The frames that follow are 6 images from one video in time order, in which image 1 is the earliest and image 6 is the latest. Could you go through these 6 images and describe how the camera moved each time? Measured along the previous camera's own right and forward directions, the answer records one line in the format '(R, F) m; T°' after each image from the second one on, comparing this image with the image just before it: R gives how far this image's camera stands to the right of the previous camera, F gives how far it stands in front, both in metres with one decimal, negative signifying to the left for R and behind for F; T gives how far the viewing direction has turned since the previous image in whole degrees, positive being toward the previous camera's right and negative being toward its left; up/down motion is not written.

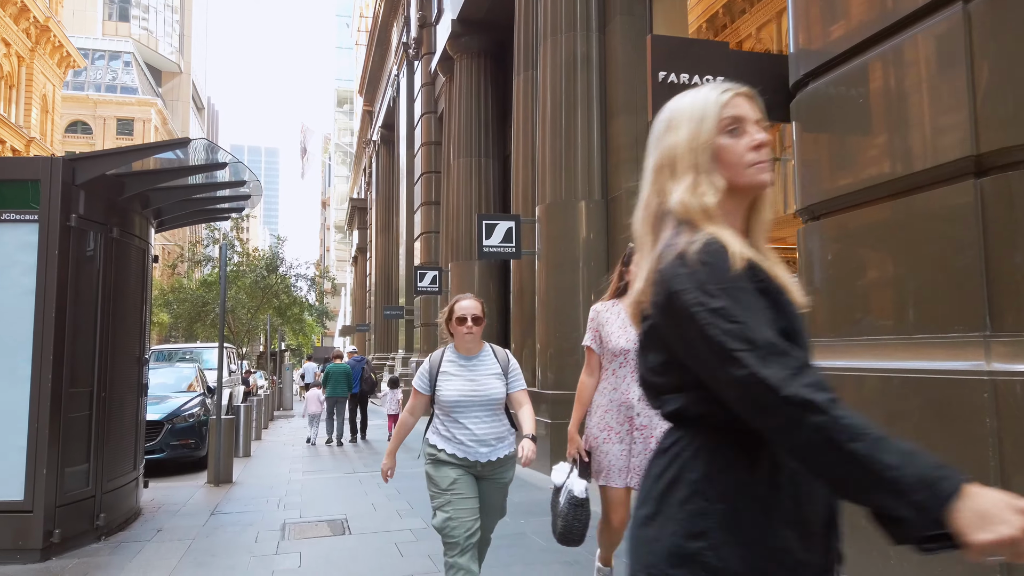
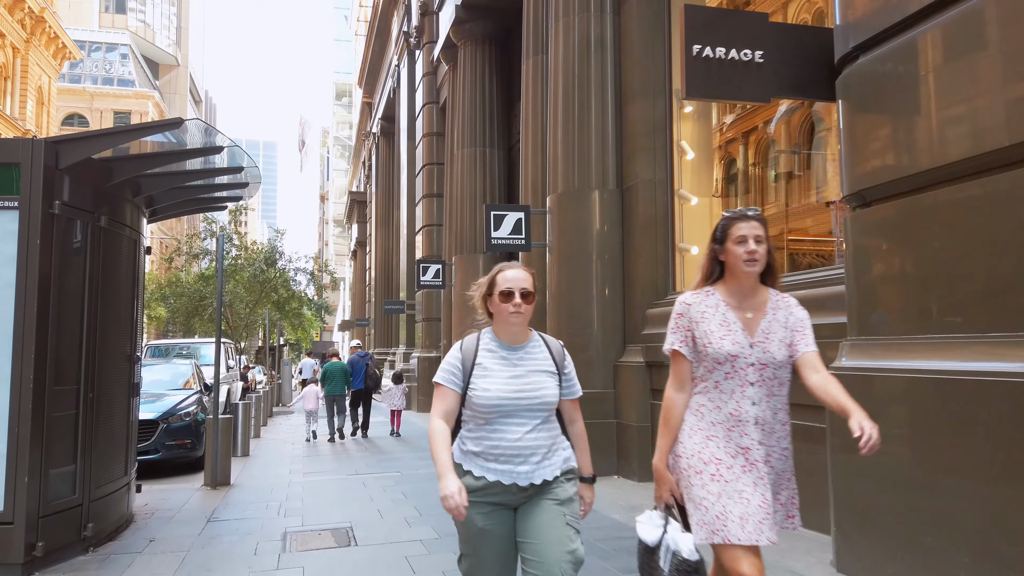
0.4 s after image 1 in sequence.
(-0.1, +0.4) m; 0°
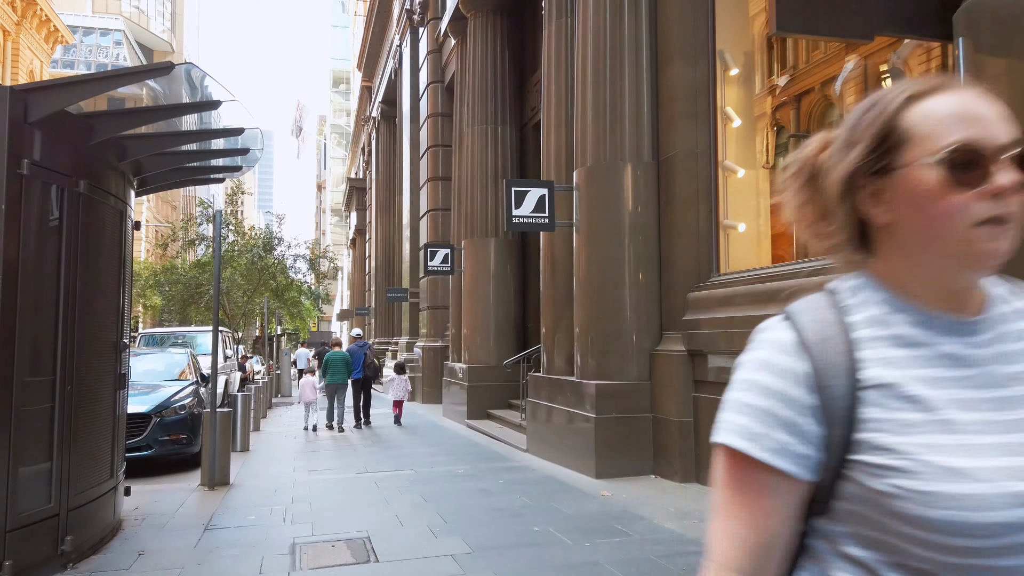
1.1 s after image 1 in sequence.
(-0.3, +0.8) m; 0°
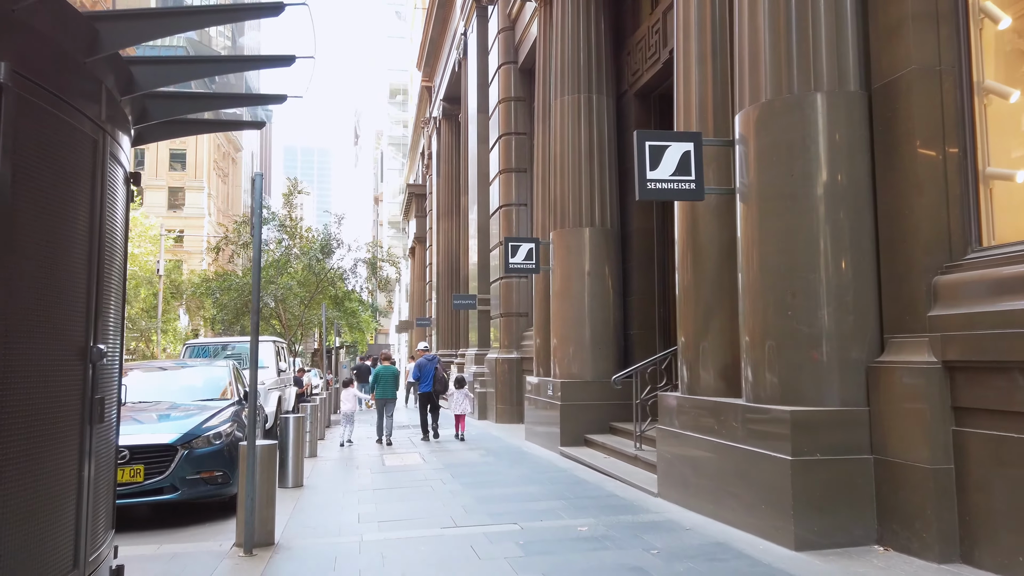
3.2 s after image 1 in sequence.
(-0.7, +2.3) m; -4°
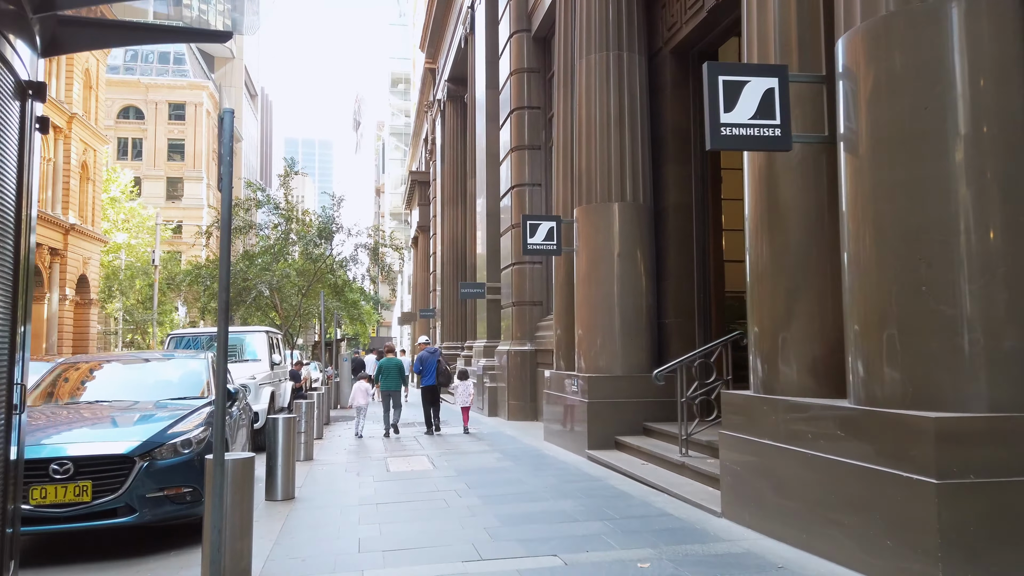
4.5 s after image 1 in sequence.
(-0.3, +1.3) m; 0°
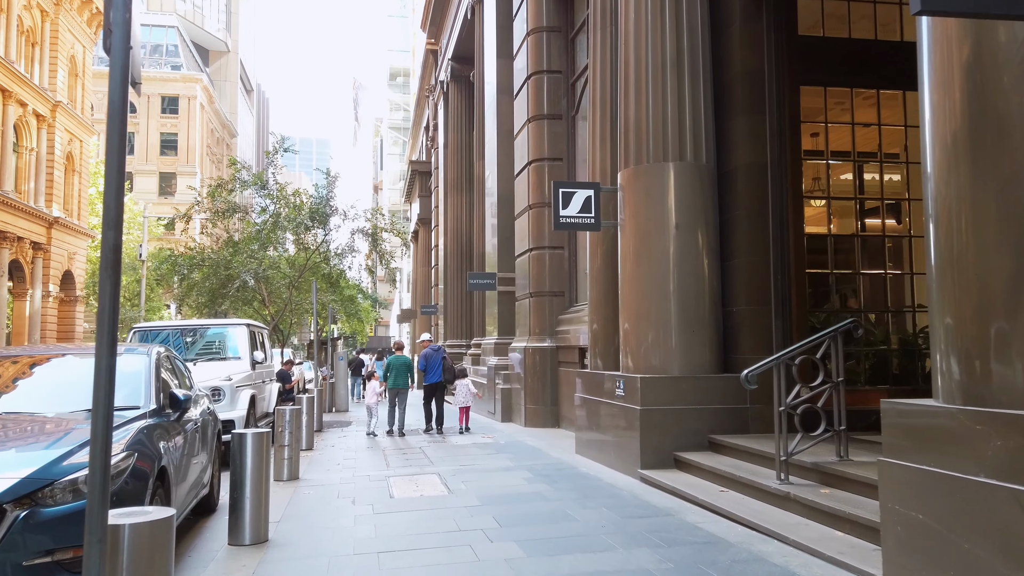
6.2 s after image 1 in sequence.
(-0.4, +2.0) m; 0°
